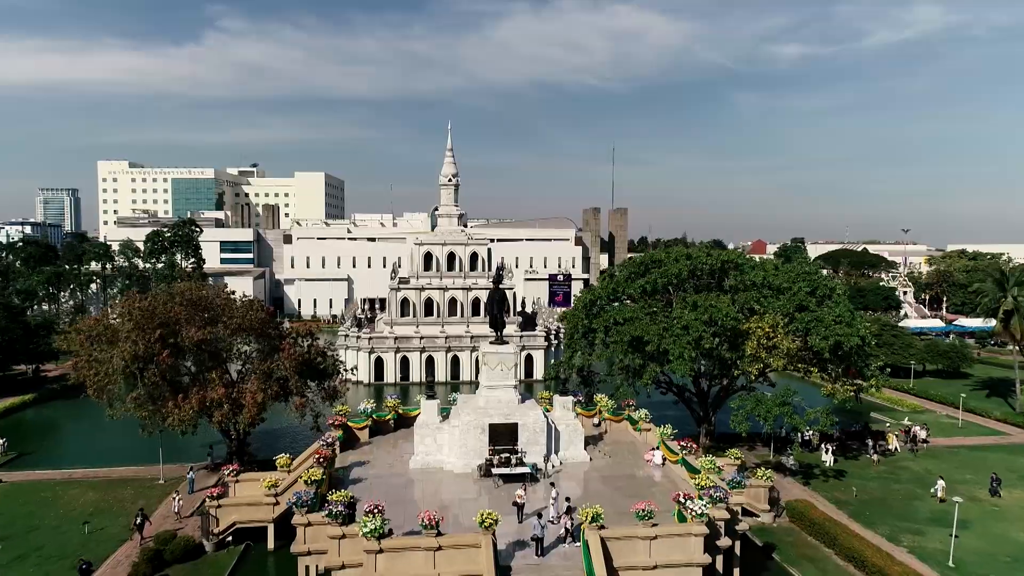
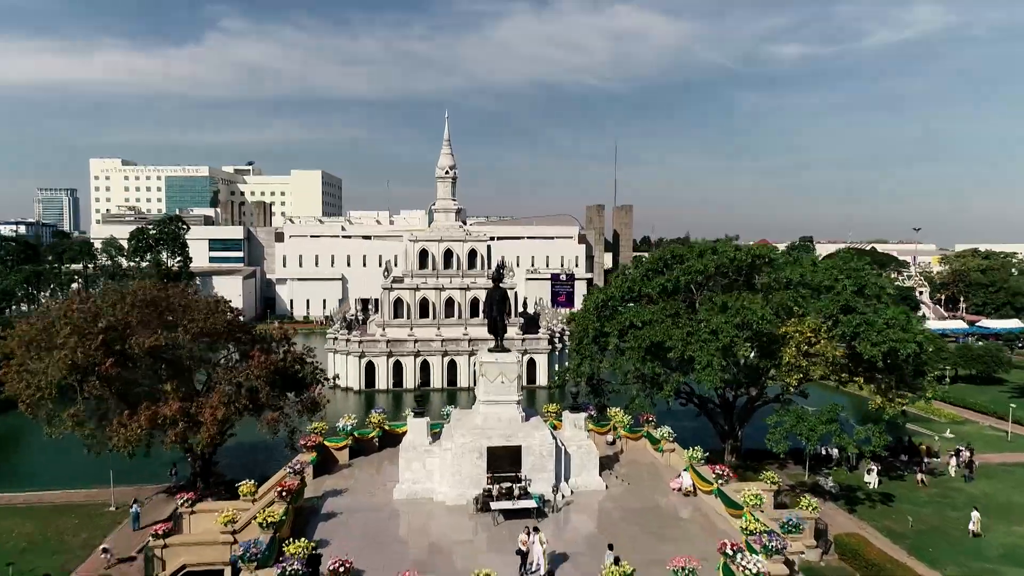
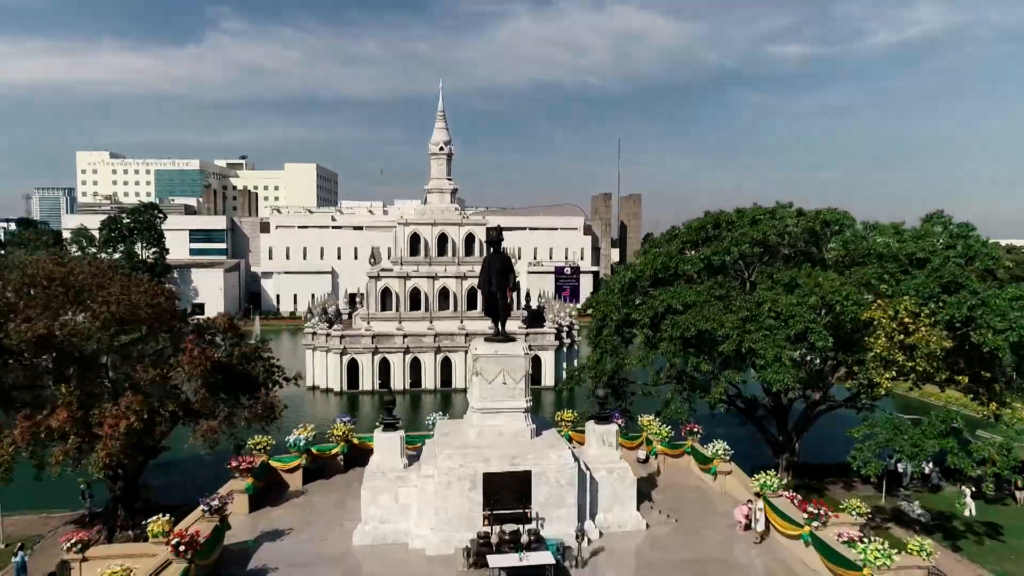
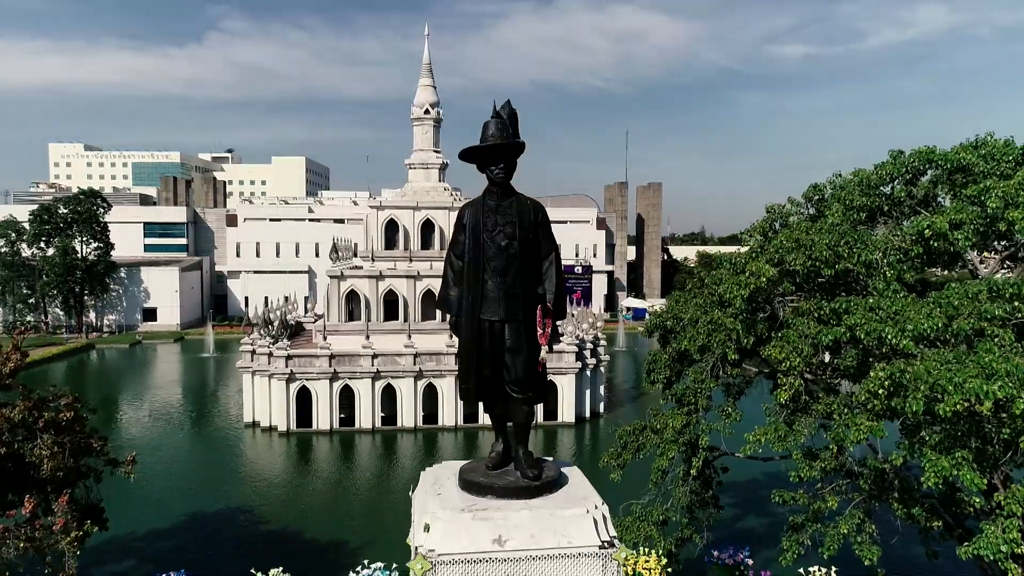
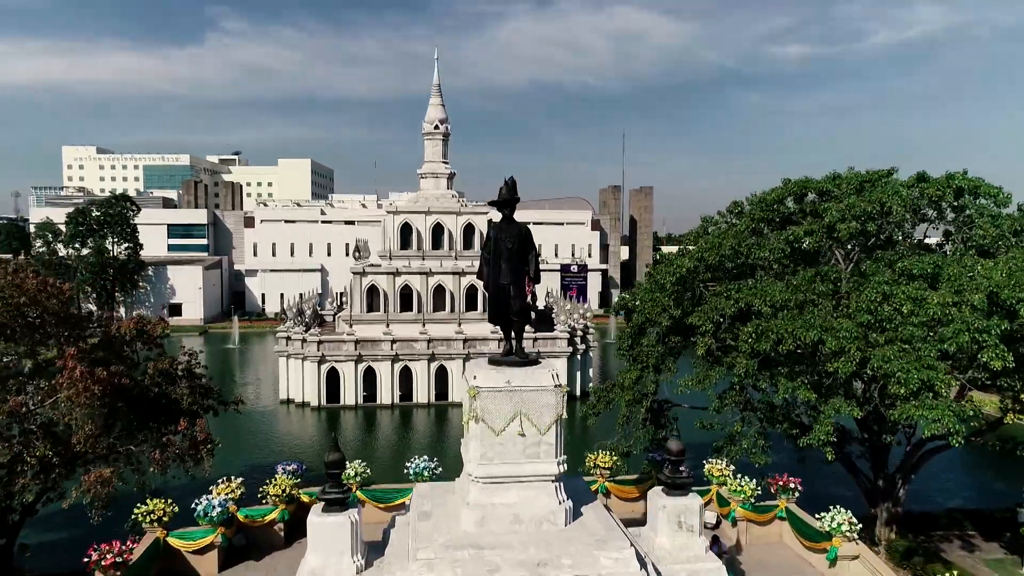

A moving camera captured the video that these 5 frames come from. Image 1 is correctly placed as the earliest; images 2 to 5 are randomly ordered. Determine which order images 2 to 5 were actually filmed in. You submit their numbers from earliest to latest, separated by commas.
2, 3, 5, 4
